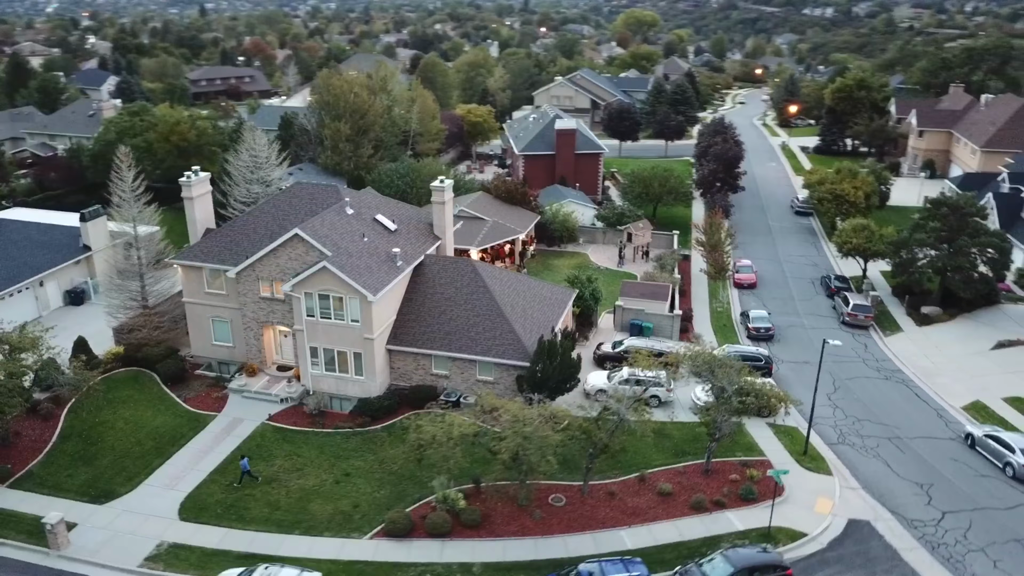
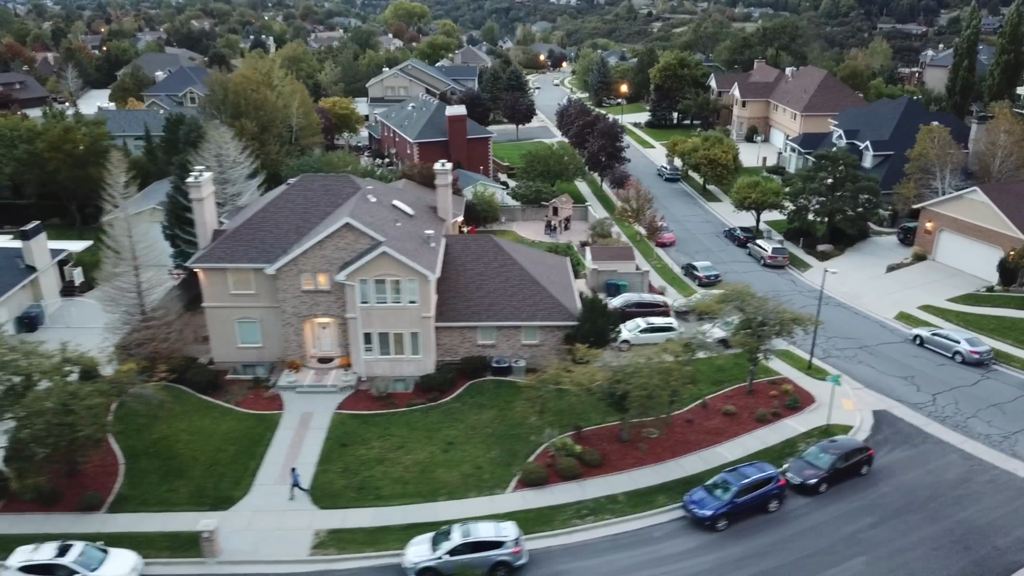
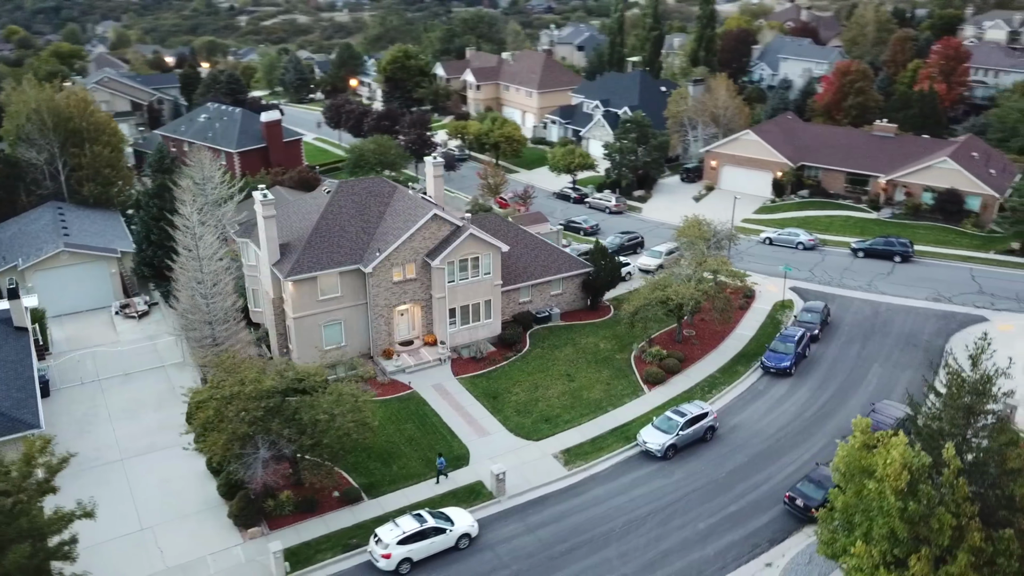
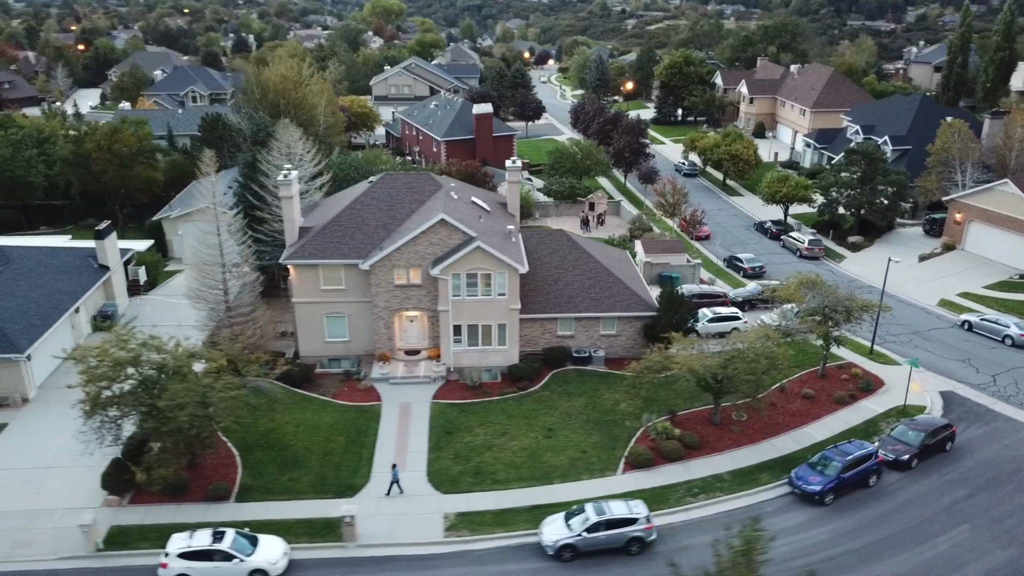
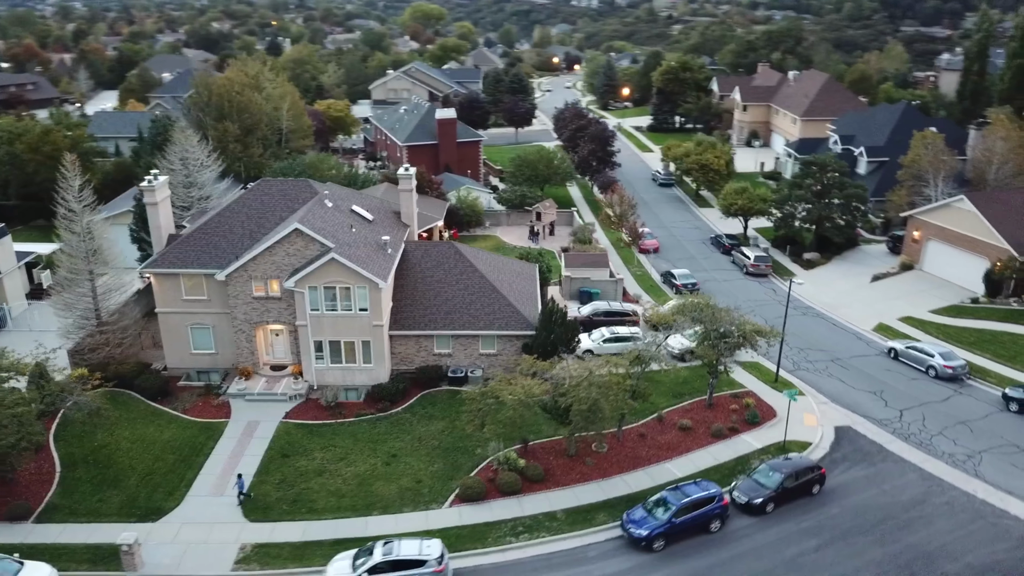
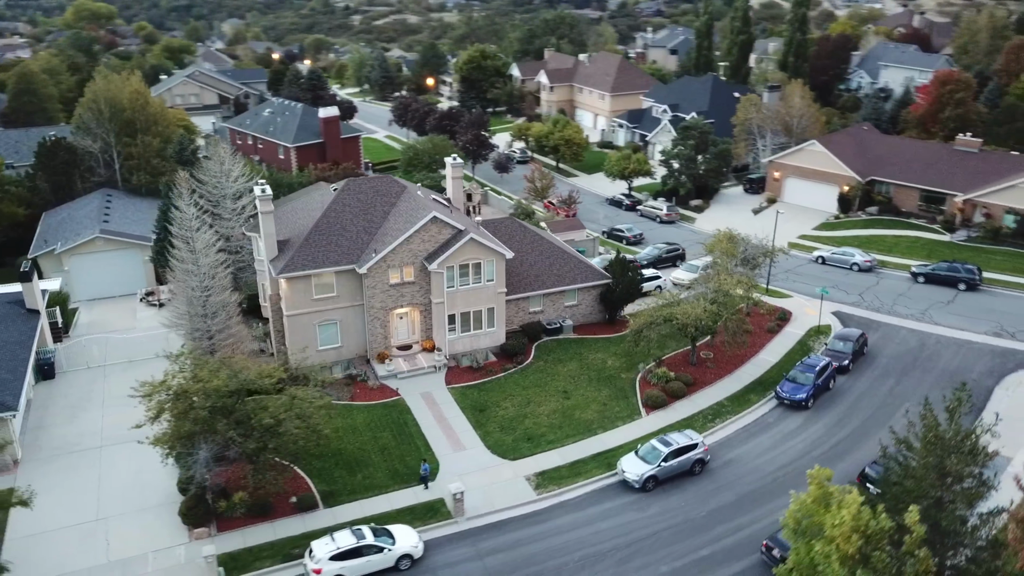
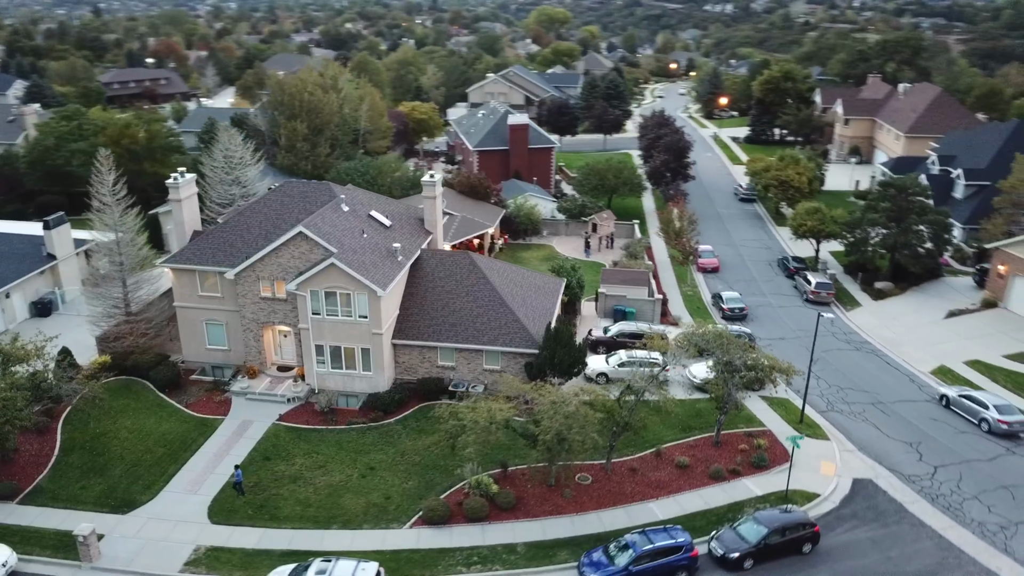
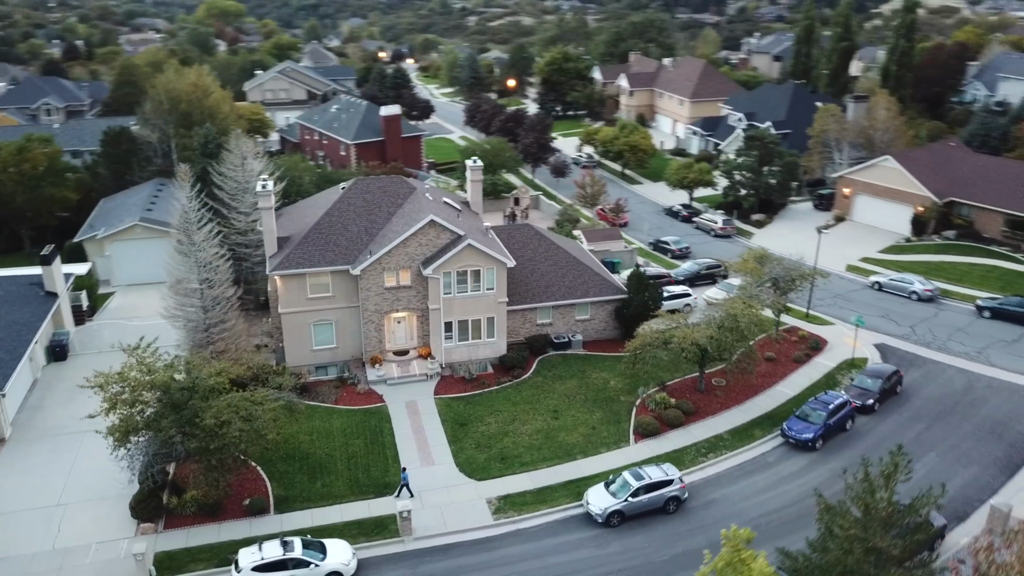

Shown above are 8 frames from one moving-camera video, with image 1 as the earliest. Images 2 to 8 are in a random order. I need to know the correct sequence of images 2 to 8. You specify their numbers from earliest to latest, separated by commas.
7, 5, 2, 4, 8, 6, 3
